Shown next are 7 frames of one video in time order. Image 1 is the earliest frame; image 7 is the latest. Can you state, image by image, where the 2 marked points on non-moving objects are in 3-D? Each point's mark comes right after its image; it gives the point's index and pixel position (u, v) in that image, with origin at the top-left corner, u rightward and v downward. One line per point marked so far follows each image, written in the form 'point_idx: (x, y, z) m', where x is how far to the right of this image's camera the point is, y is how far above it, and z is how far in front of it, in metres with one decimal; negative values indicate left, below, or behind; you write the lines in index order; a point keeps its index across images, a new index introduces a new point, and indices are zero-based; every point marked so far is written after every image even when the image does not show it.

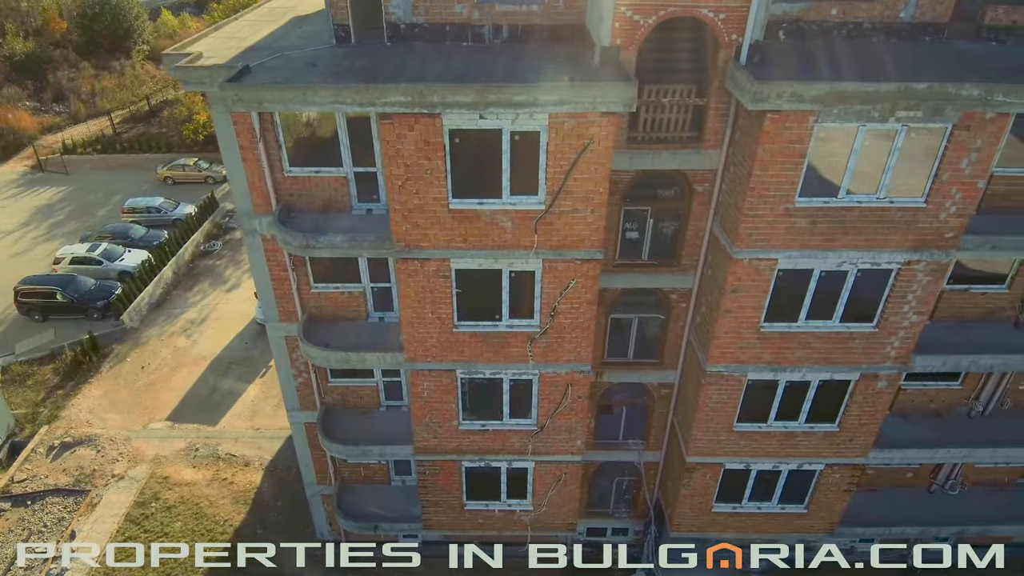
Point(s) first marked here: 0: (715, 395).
0: (+7.0, -3.6, +11.7) m
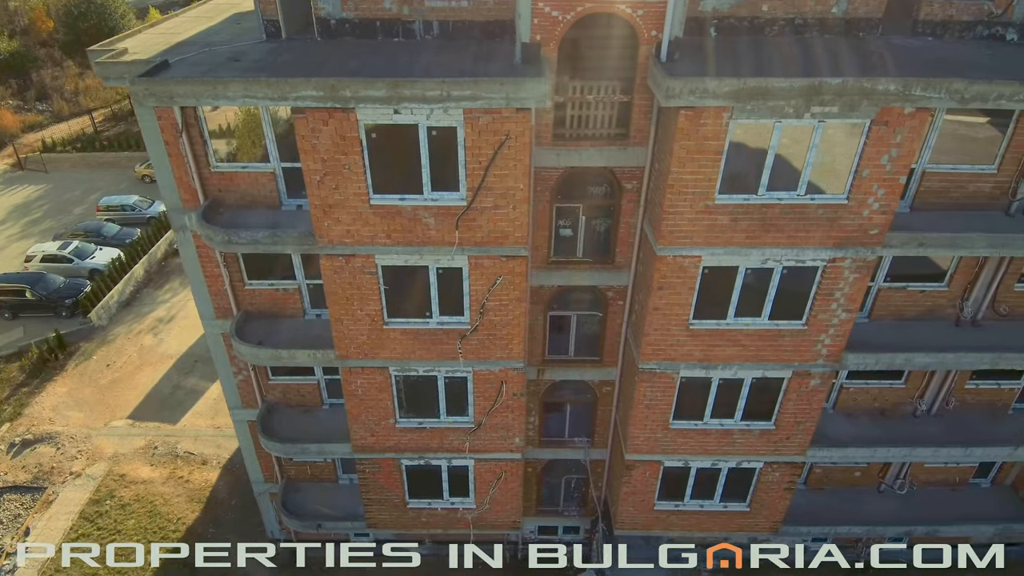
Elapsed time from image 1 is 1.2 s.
0: (+4.8, -3.5, +11.6) m
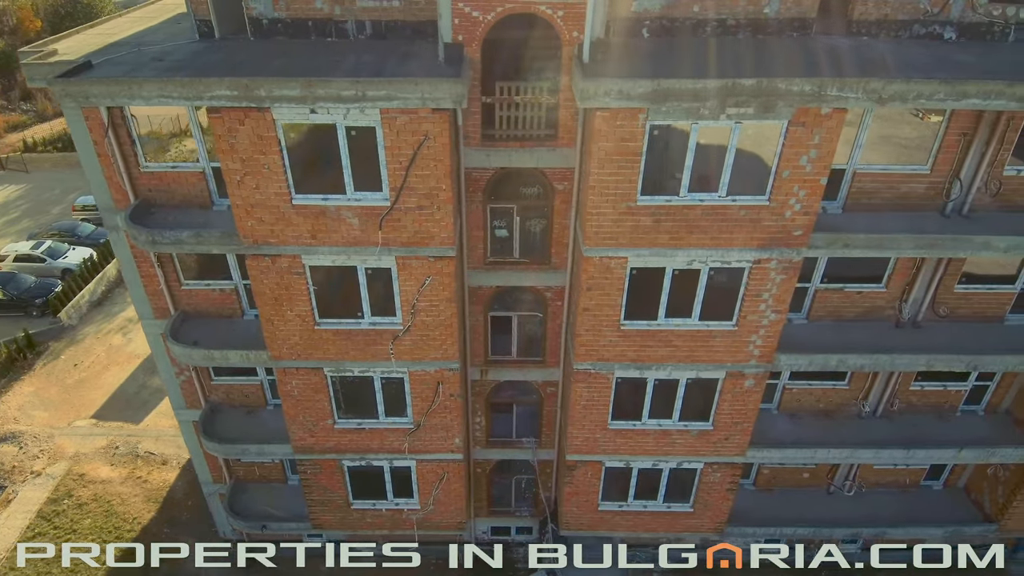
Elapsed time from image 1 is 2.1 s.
0: (+2.6, -3.5, +11.6) m
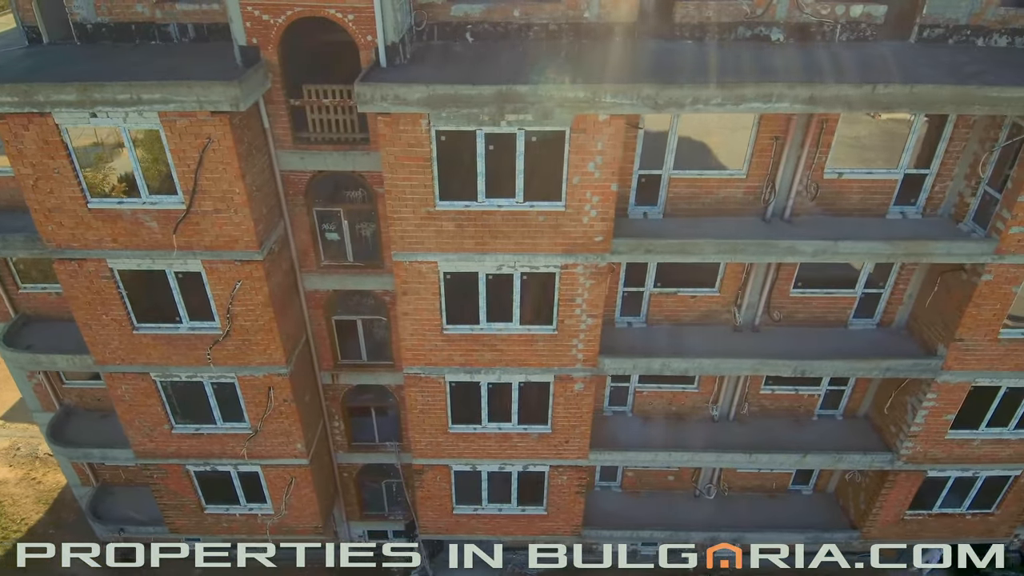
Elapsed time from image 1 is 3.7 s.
0: (-3.1, -3.6, +11.6) m
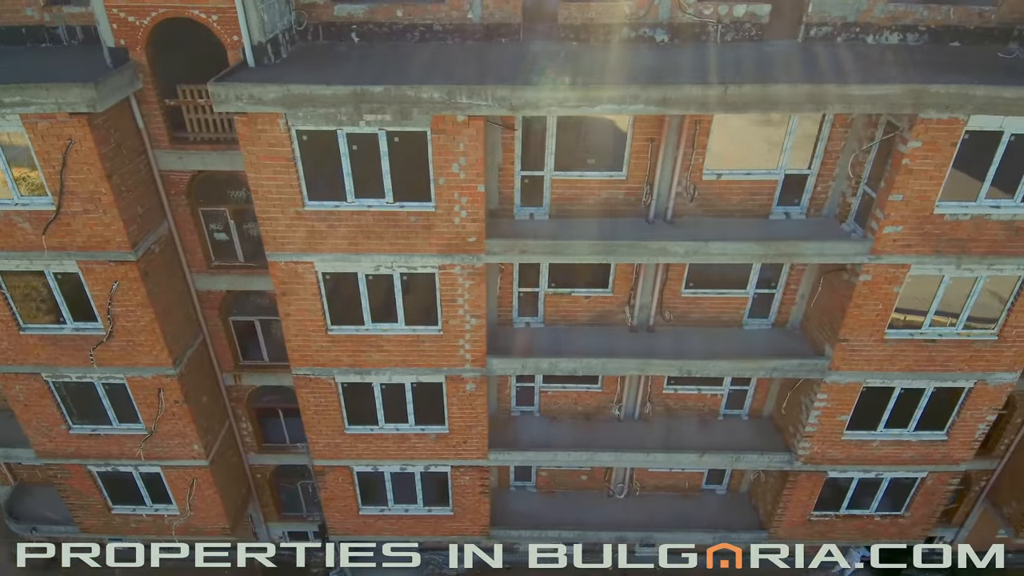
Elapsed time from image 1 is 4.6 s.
0: (-6.7, -3.7, +11.6) m
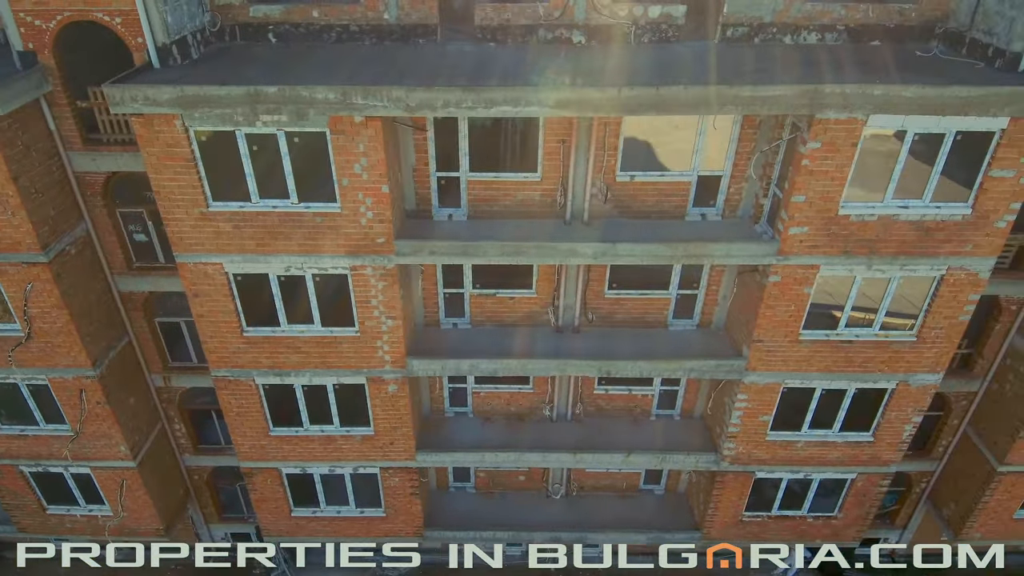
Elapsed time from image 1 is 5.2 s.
0: (-9.2, -3.7, +11.6) m
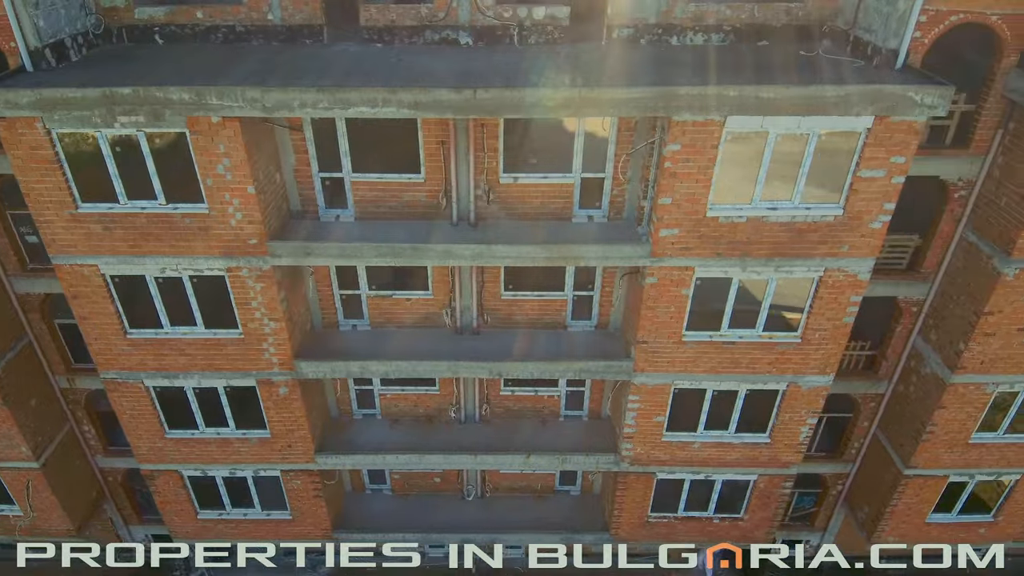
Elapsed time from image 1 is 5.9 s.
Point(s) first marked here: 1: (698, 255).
0: (-12.8, -3.8, +11.6) m
1: (+5.3, +0.9, +9.7) m
